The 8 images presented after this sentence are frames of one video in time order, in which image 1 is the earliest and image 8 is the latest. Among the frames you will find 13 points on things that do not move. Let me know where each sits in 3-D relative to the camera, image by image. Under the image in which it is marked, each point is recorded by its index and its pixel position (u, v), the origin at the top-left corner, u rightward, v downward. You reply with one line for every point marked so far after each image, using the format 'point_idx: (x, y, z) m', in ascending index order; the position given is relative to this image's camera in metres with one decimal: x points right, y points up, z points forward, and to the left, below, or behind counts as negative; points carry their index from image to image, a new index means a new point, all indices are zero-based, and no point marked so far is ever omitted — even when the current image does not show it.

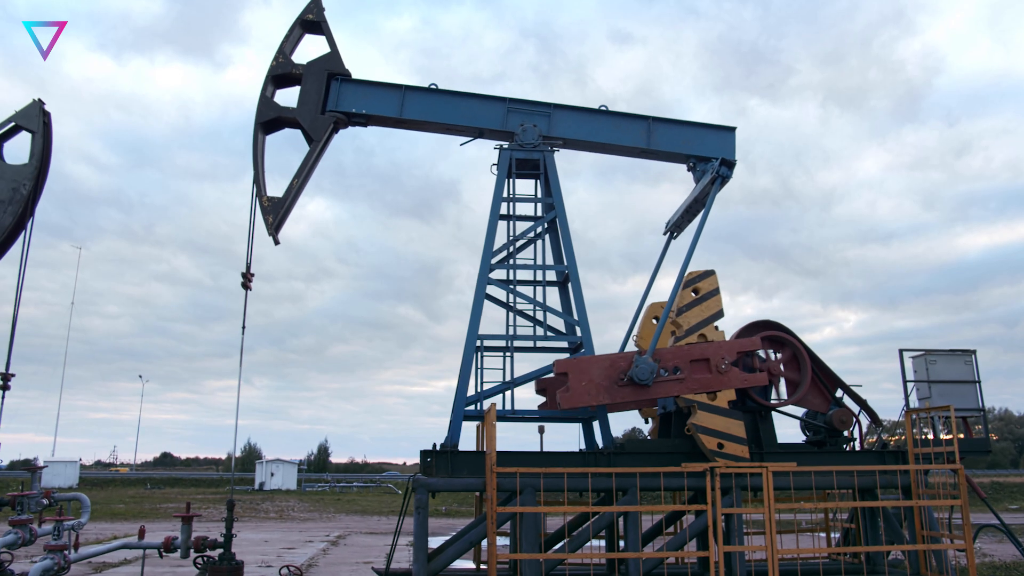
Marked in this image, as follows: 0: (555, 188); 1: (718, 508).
0: (+0.6, +1.3, +9.7) m
1: (+2.1, -2.3, +7.9) m
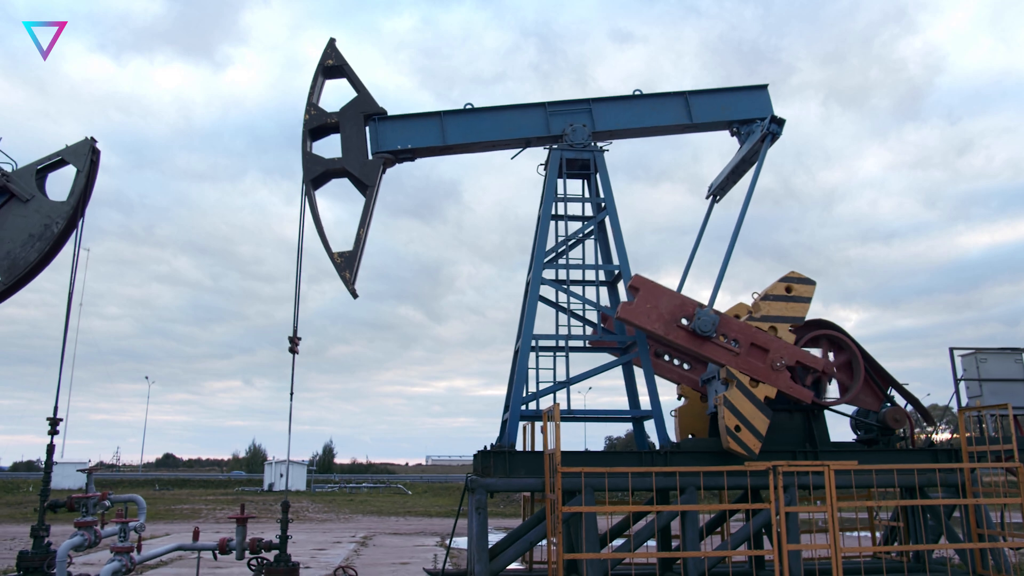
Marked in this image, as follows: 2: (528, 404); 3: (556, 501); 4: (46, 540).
0: (+1.2, +1.3, +9.7) m
1: (+2.8, -2.2, +7.9) m
2: (+0.2, -1.3, +8.8) m
3: (+0.5, -2.1, +7.8) m
4: (-5.1, -2.8, +8.5) m
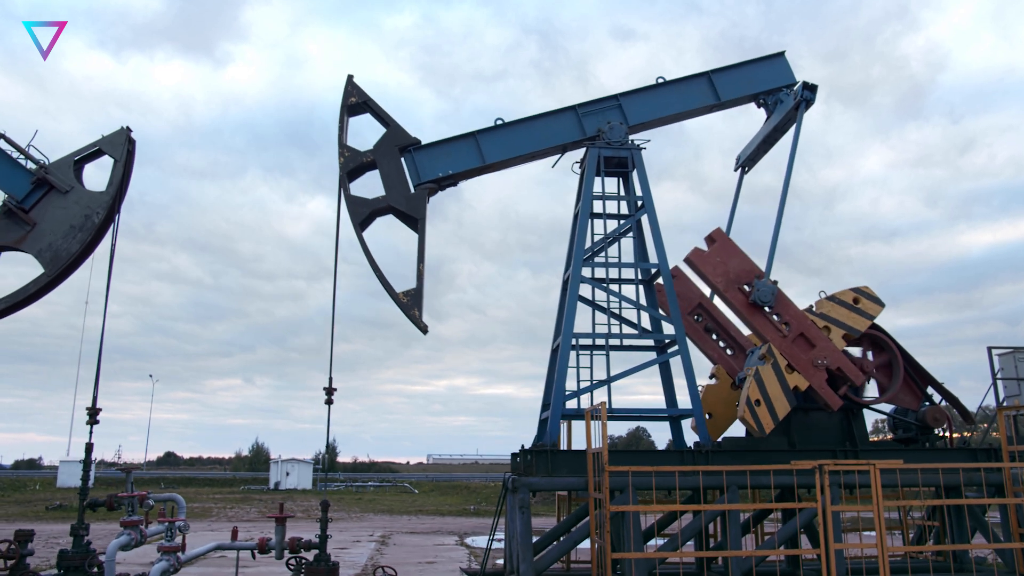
0: (+1.7, +1.3, +9.7) m
1: (+3.2, -2.2, +7.9) m
2: (+0.7, -1.3, +8.8) m
3: (+1.0, -2.1, +7.7) m
4: (-4.7, -2.8, +8.5) m
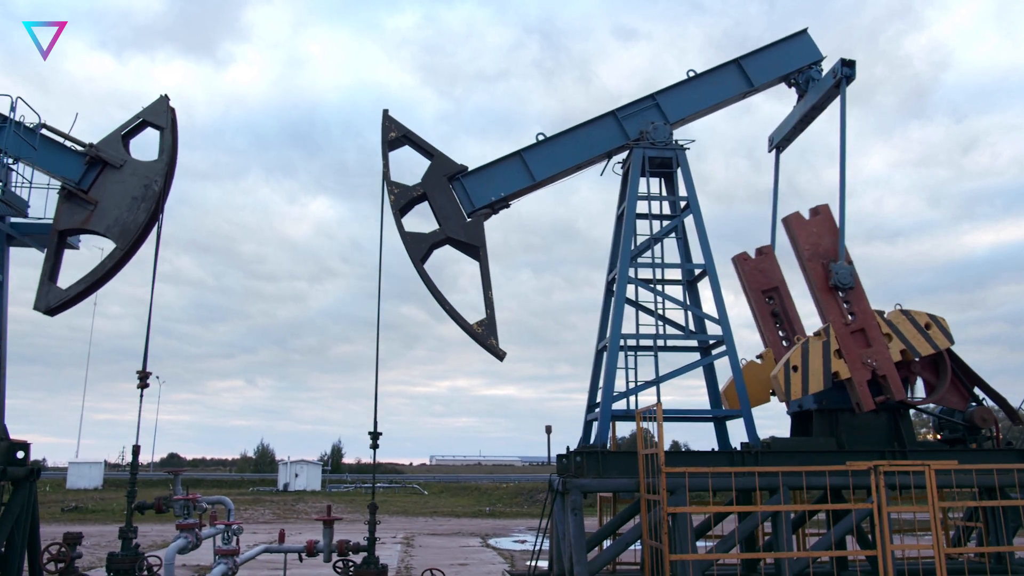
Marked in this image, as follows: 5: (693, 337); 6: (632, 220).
0: (+2.2, +1.3, +9.7) m
1: (+3.8, -2.2, +7.9) m
2: (+1.2, -1.3, +8.7) m
3: (+1.5, -2.1, +7.7) m
4: (-4.1, -2.8, +8.4) m
5: (+2.2, -0.6, +9.5) m
6: (+1.5, +0.8, +9.4) m
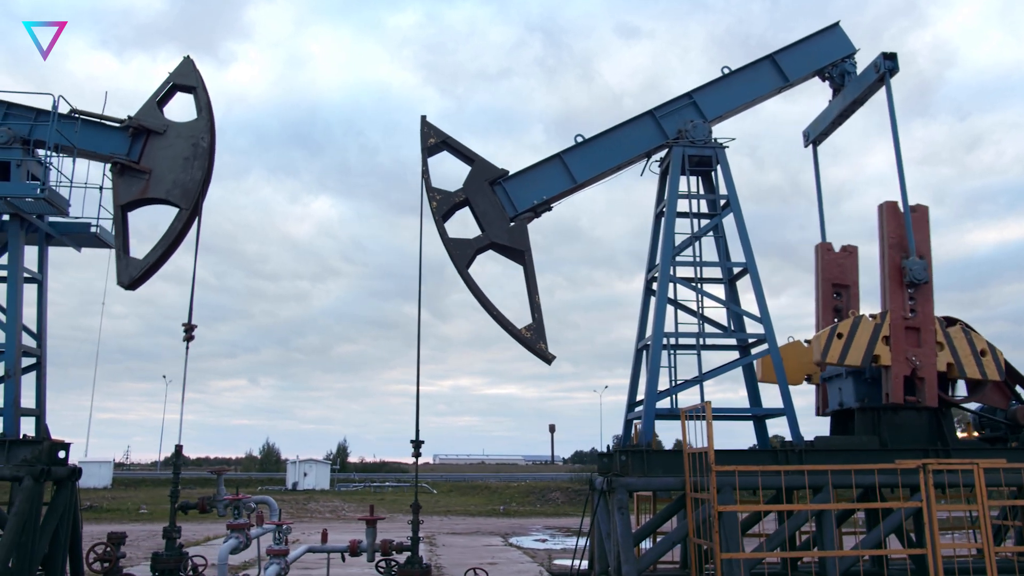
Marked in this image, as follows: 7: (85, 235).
0: (+2.7, +1.3, +9.6) m
1: (+4.3, -2.2, +7.8) m
2: (+1.7, -1.3, +8.7) m
3: (+2.0, -2.1, +7.7) m
4: (-3.6, -2.8, +8.4) m
5: (+2.7, -0.6, +9.5) m
6: (+2.0, +0.8, +9.4) m
7: (-5.1, +0.6, +9.3) m
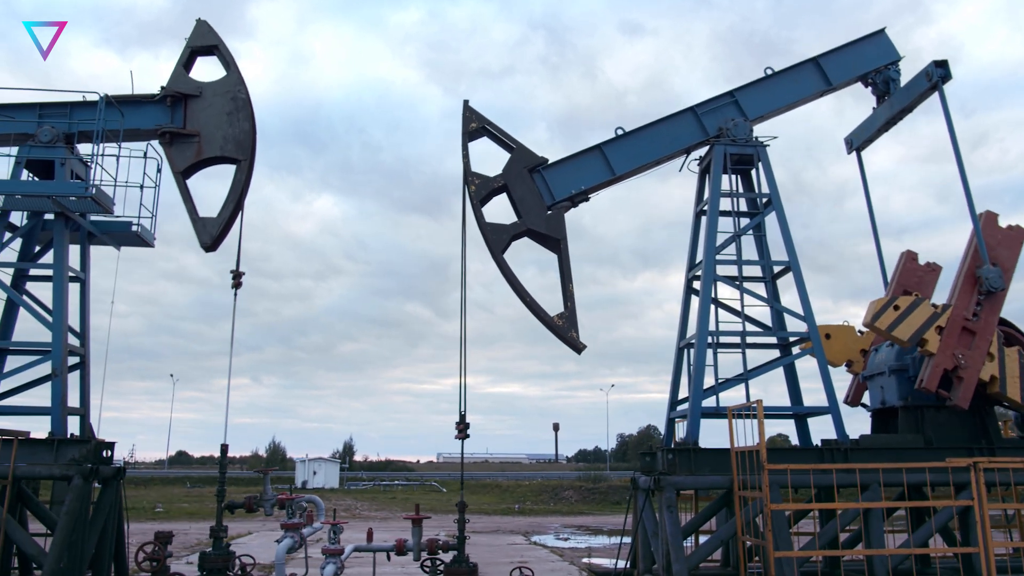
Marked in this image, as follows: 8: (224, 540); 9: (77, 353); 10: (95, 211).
0: (+3.2, +1.3, +9.6) m
1: (+4.8, -2.2, +7.8) m
2: (+2.2, -1.3, +8.7) m
3: (+2.5, -2.1, +7.7) m
4: (-3.1, -2.7, +8.4) m
5: (+3.2, -0.6, +9.5) m
6: (+2.5, +0.9, +9.4) m
7: (-4.6, +0.6, +9.2) m
8: (-3.1, -2.7, +8.4) m
9: (-5.0, -0.7, +8.8) m
10: (-4.8, +0.9, +8.8) m
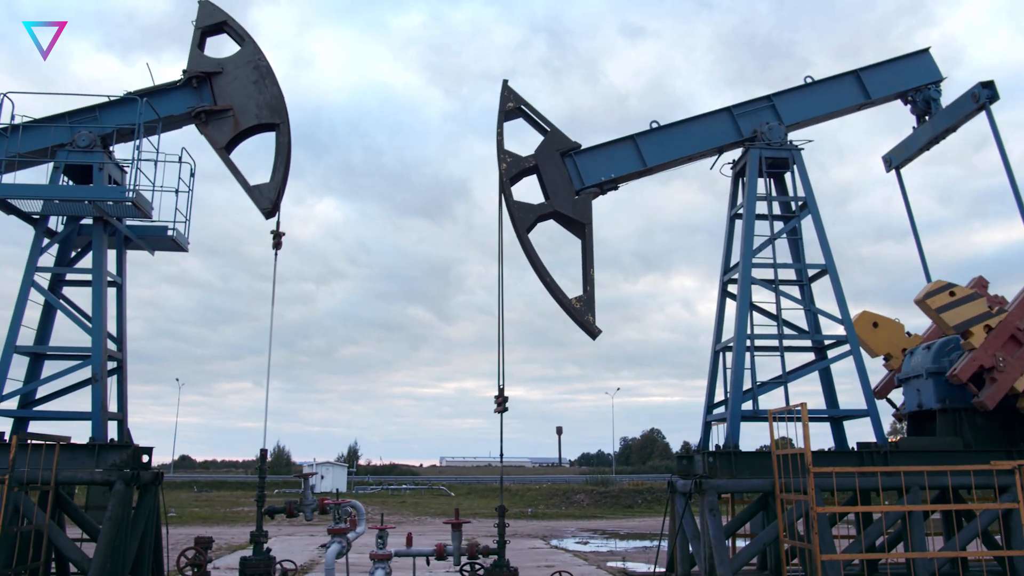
0: (+3.7, +1.3, +9.6) m
1: (+5.3, -2.2, +7.8) m
2: (+2.7, -1.3, +8.7) m
3: (+3.0, -2.1, +7.7) m
4: (-2.7, -2.8, +8.3) m
5: (+3.7, -0.6, +9.5) m
6: (+2.9, +0.8, +9.4) m
7: (-4.2, +0.6, +9.2) m
8: (-2.7, -2.8, +8.3) m
9: (-4.5, -0.8, +8.7) m
10: (-4.3, +0.8, +8.8) m
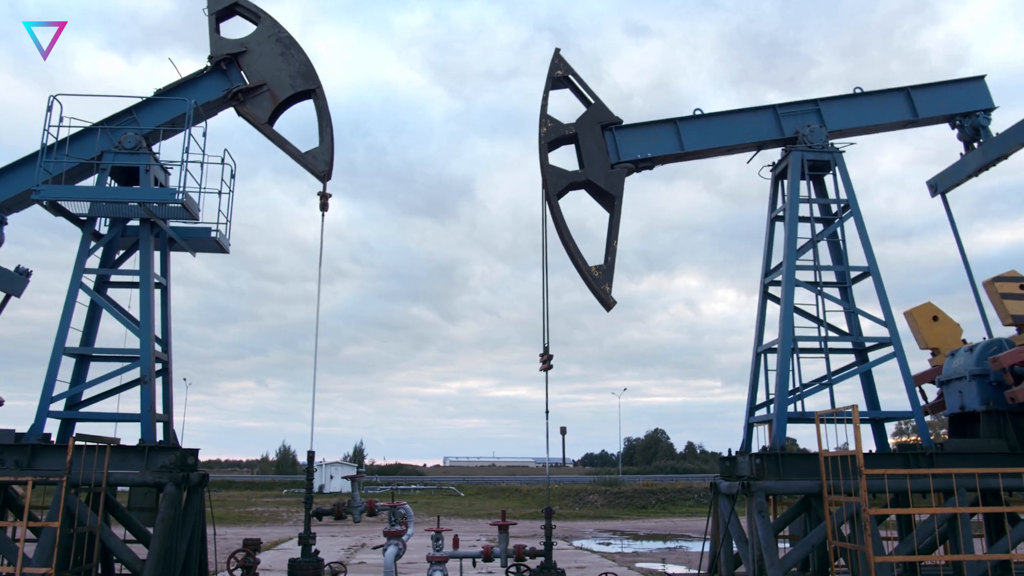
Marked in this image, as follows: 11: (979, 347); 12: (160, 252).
0: (+4.2, +1.3, +9.6) m
1: (+5.8, -2.3, +7.8) m
2: (+3.2, -1.3, +8.7) m
3: (+3.5, -2.2, +7.7) m
4: (-2.1, -2.8, +8.3) m
5: (+4.2, -0.6, +9.5) m
6: (+3.4, +0.8, +9.4) m
7: (-3.7, +0.6, +9.2) m
8: (-2.2, -2.8, +8.3) m
9: (-4.0, -0.8, +8.7) m
10: (-3.8, +0.8, +8.8) m
11: (+5.6, -0.7, +9.3) m
12: (-4.1, +0.4, +9.0) m
